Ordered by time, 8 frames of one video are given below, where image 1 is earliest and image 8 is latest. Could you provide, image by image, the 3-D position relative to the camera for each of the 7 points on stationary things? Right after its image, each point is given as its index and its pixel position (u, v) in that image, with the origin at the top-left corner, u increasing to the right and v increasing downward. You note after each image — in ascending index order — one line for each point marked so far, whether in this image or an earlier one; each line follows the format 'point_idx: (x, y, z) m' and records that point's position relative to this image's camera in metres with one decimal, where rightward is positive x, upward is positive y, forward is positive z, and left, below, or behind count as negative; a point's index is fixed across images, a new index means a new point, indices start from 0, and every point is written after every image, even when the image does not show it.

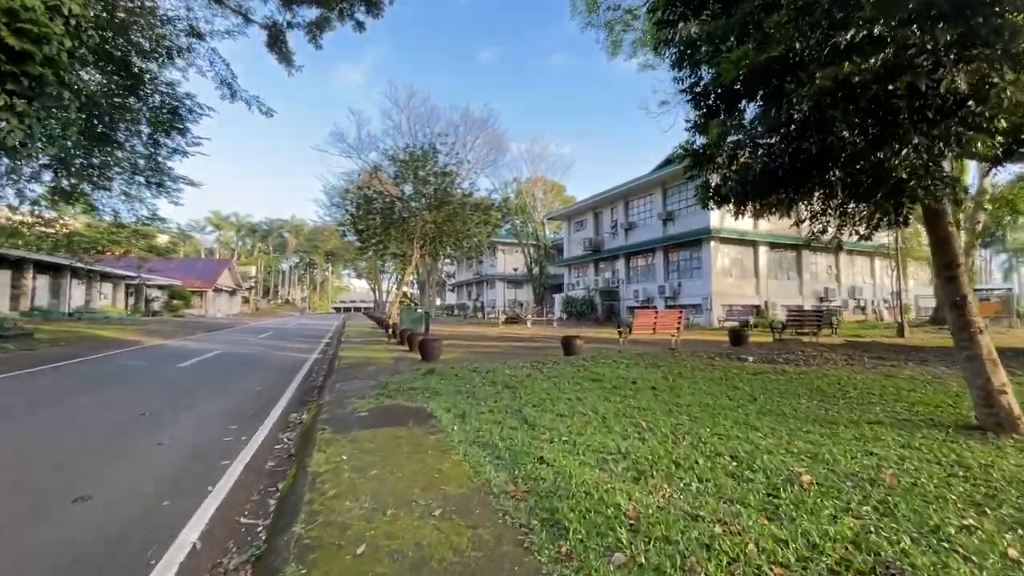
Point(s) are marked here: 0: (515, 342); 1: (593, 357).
0: (+0.1, -1.6, +13.6) m
1: (+1.6, -1.4, +9.3) m
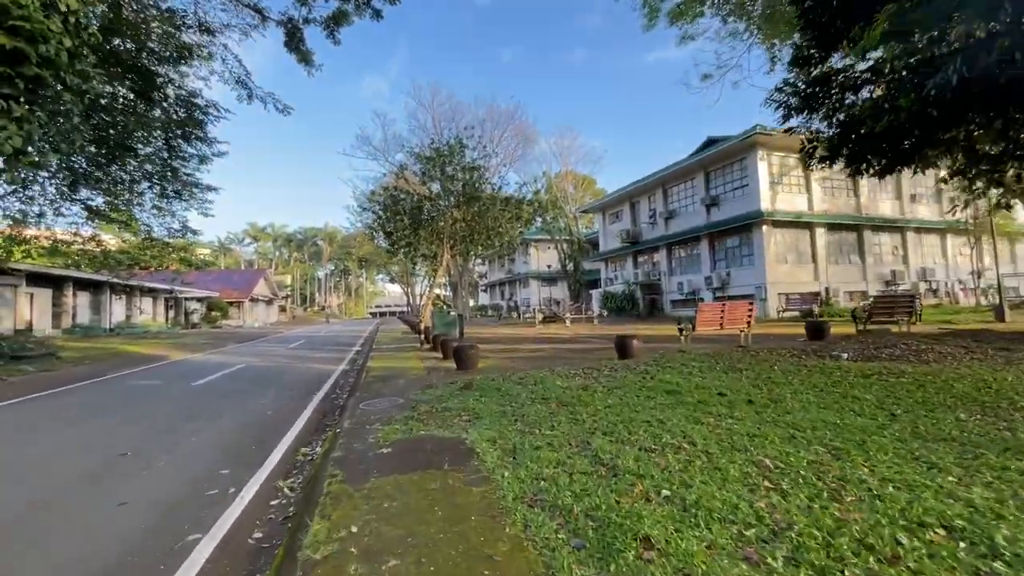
0: (+1.2, -1.5, +12.3) m
1: (+2.4, -1.2, +8.0) m
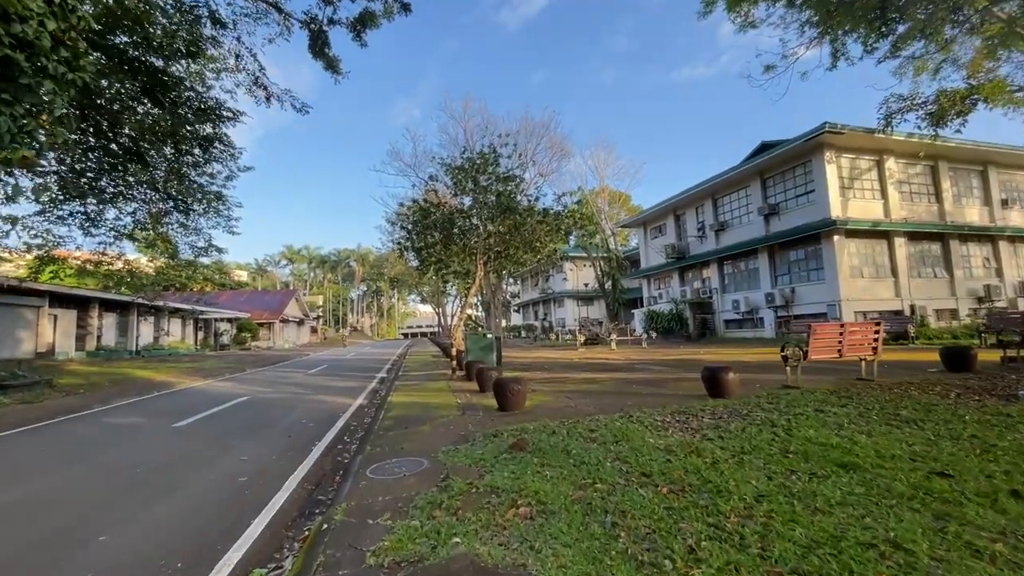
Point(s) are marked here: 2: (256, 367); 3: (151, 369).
0: (+2.3, -1.9, +10.3) m
1: (+3.2, -1.4, +5.9) m
2: (-9.9, -3.1, +18.6) m
3: (-12.9, -2.9, +17.1) m
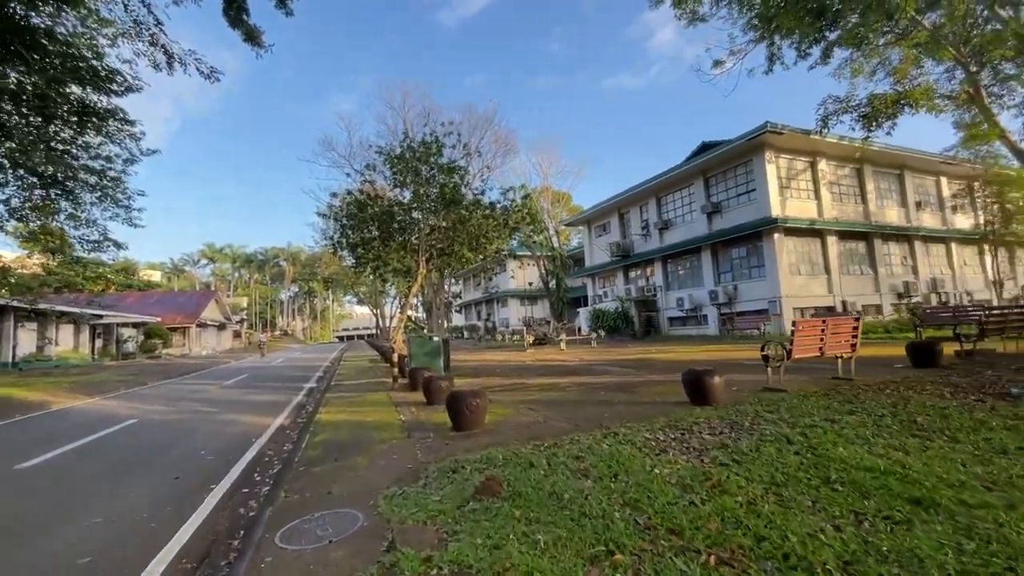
0: (+1.3, -1.8, +9.4) m
1: (+2.8, -1.3, +5.2) m
2: (-11.8, -3.0, +16.1) m
3: (-14.5, -2.9, +14.3) m
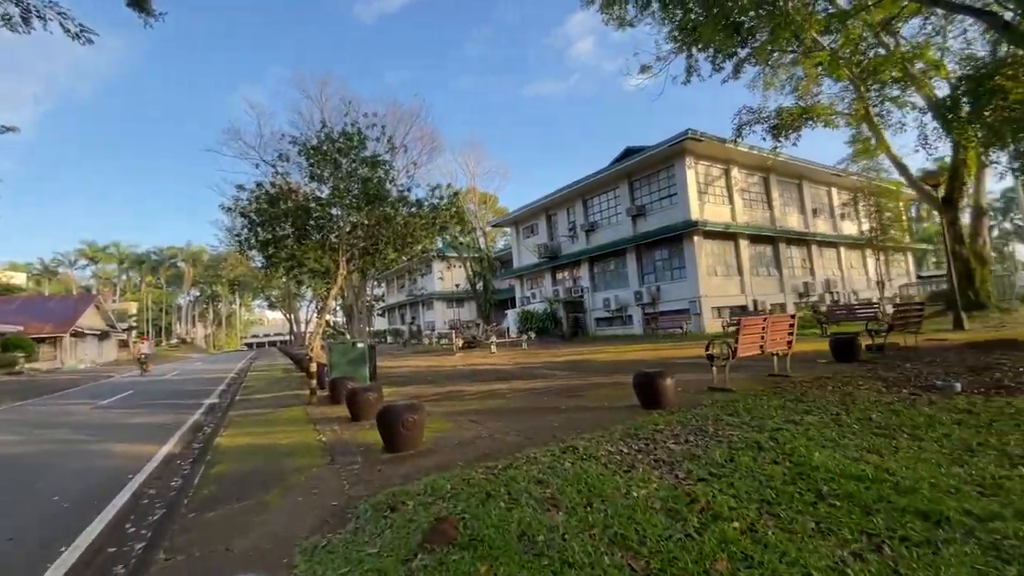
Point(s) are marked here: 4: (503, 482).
0: (+0.1, -1.8, +8.9) m
1: (+2.2, -1.3, +4.9) m
2: (-13.9, -3.1, +13.5) m
3: (-16.3, -3.0, +11.2) m
4: (-0.1, -1.4, +3.4) m
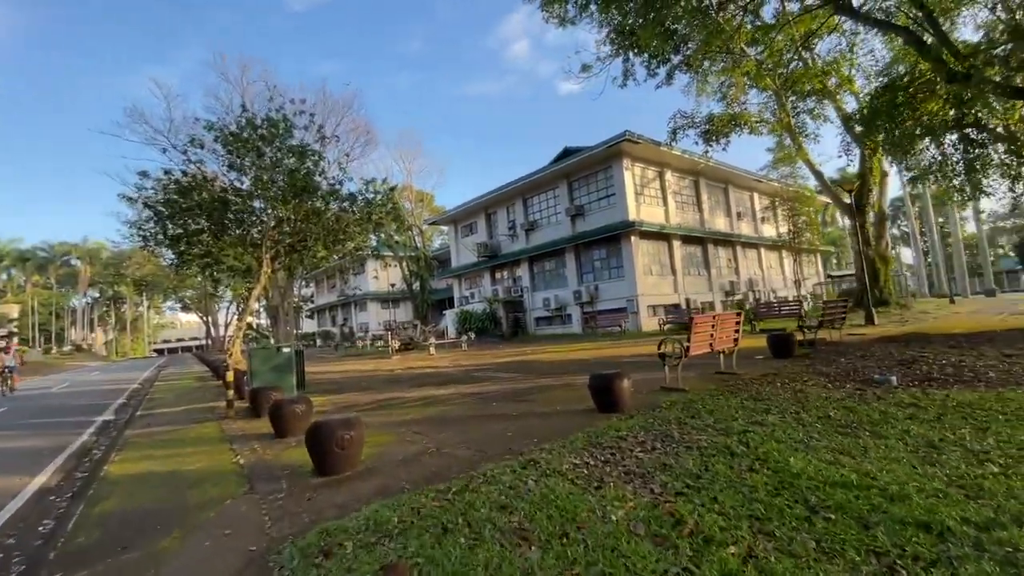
0: (-0.9, -1.8, +8.4) m
1: (+1.7, -1.2, +4.7) m
2: (-15.3, -3.1, +11.1) m
3: (-17.4, -3.0, +8.5) m
4: (-0.3, -1.3, +2.9) m
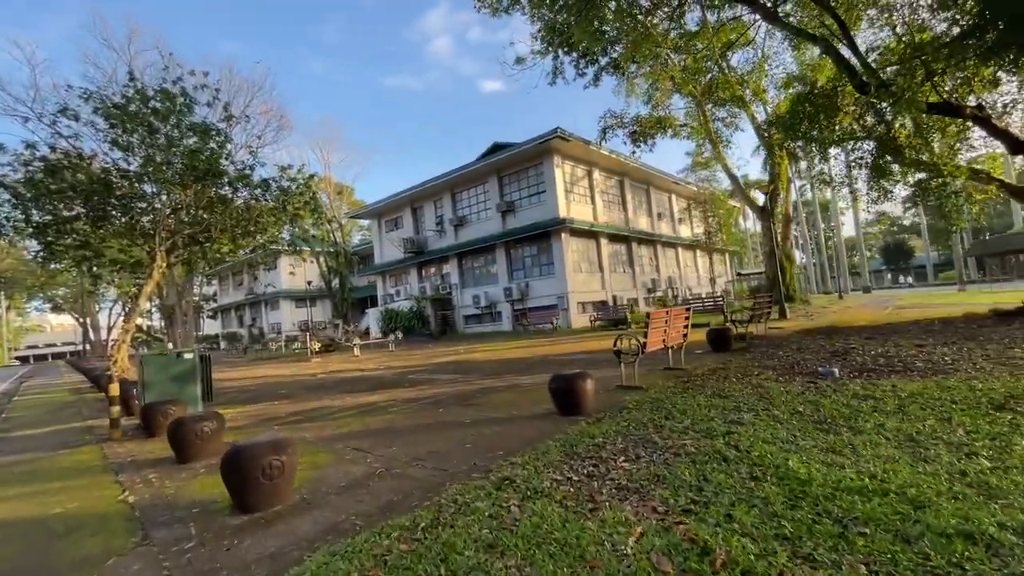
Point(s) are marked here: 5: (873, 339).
0: (-1.8, -1.7, +7.6) m
1: (+1.4, -1.2, +4.4) m
2: (-16.5, -3.1, +8.0) m
3: (-18.2, -2.9, +5.1) m
4: (-0.4, -1.3, +2.3) m
5: (+6.4, -0.9, +8.6) m
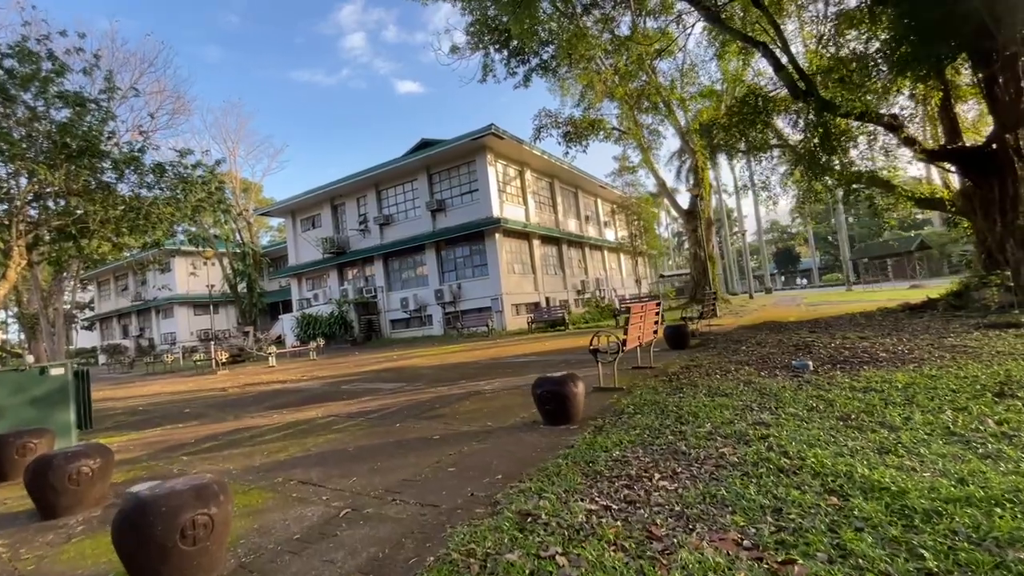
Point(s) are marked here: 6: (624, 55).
0: (-2.3, -1.6, +6.5) m
1: (+1.3, -1.1, +3.9) m
2: (-16.9, -3.1, +4.5) m
3: (-18.1, -2.9, +1.4) m
4: (-0.1, -1.2, +1.5) m
5: (+5.6, -0.8, +8.8) m
6: (+3.6, +7.2, +14.5) m
